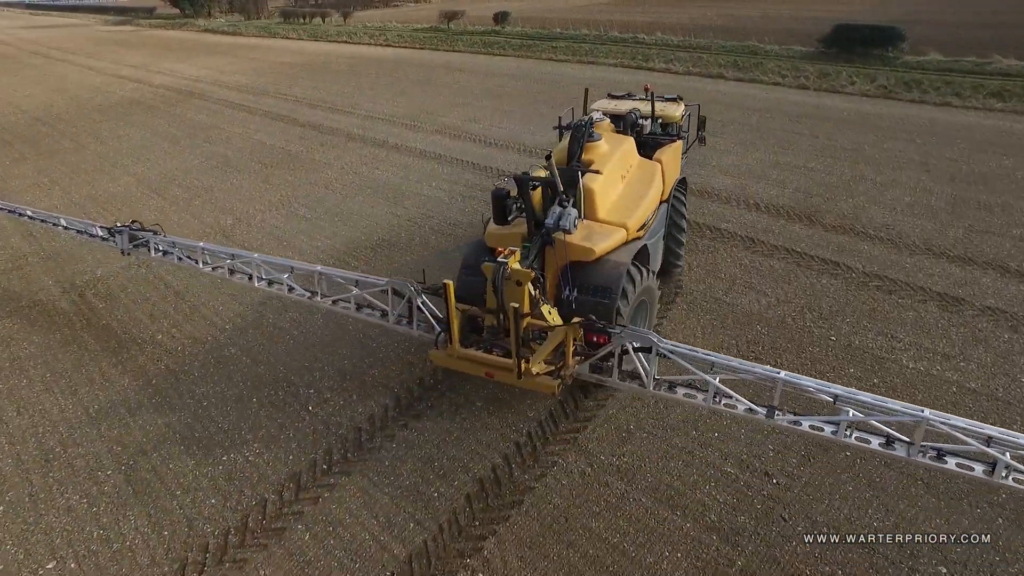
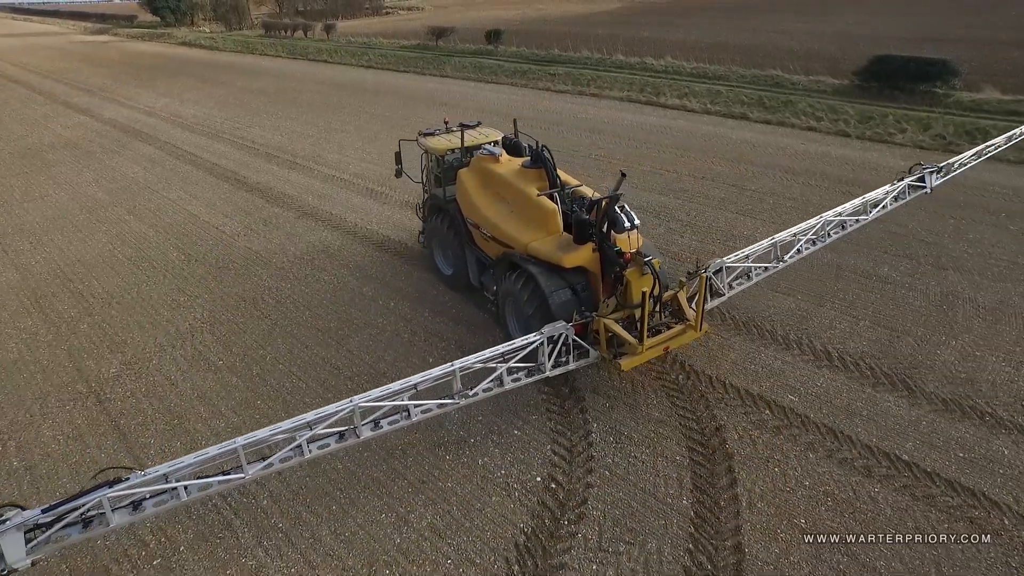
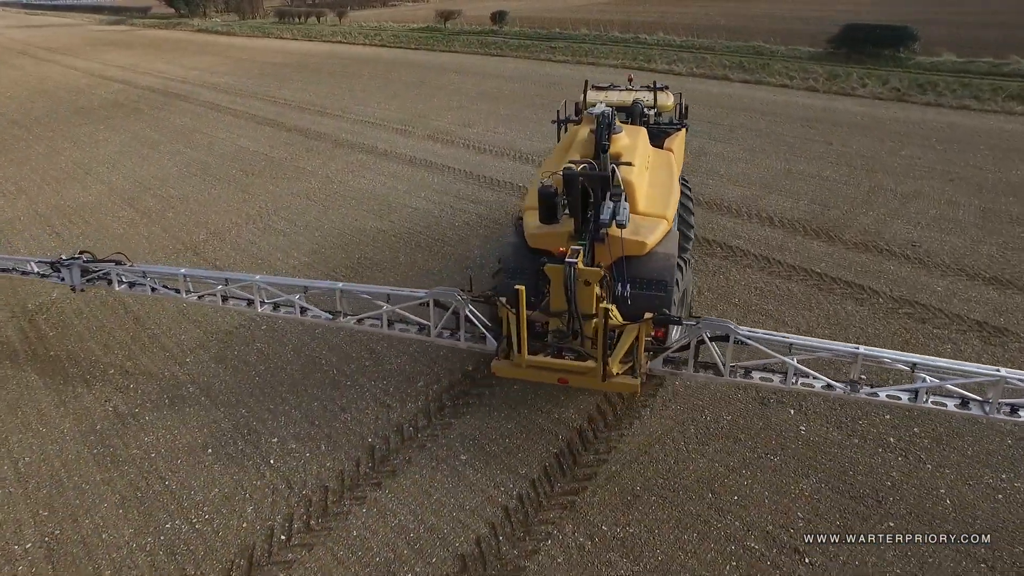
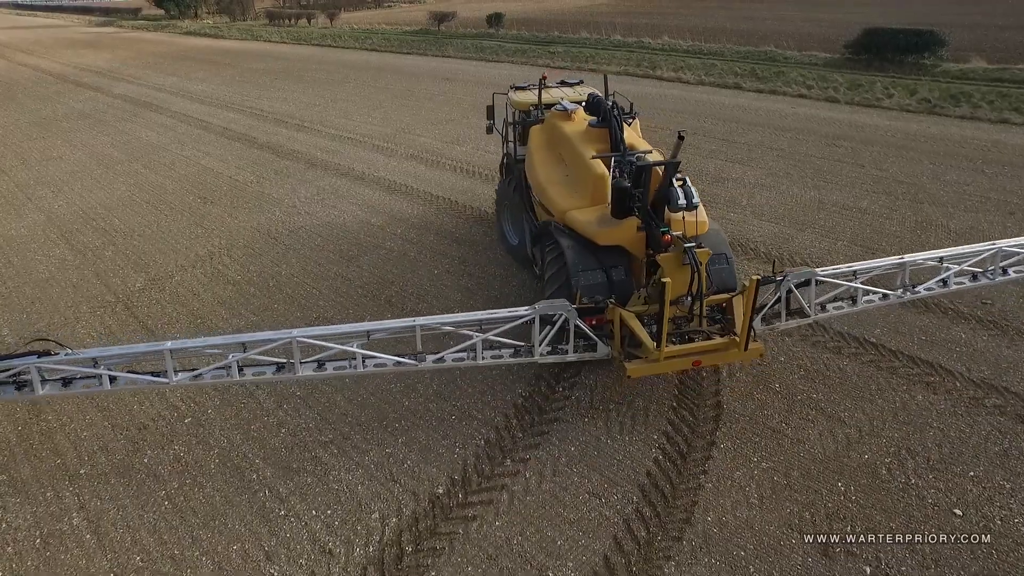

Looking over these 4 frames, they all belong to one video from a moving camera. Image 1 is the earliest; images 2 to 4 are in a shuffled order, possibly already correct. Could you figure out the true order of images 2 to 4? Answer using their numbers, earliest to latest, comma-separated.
3, 4, 2
